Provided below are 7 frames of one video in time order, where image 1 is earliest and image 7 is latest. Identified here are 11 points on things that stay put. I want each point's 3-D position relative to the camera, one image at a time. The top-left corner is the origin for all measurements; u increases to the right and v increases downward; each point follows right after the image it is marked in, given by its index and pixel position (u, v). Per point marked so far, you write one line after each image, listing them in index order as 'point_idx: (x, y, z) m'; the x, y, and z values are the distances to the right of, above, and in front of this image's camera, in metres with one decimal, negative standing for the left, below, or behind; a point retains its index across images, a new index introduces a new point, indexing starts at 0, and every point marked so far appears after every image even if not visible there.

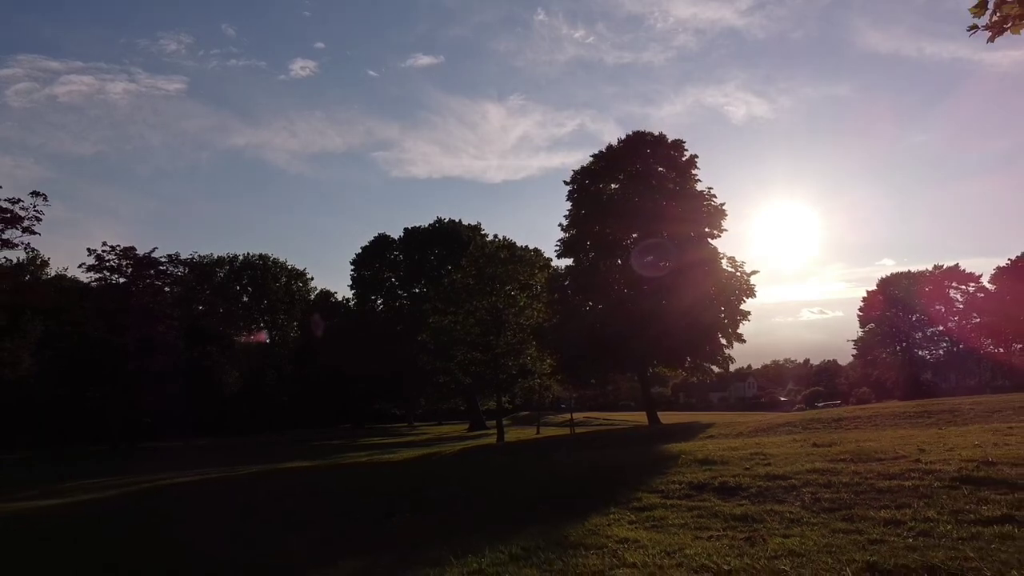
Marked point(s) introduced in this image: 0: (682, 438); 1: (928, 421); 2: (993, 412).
0: (+3.6, -3.3, +18.0) m
1: (+7.2, -2.4, +14.3) m
2: (+8.4, -2.2, +14.4) m
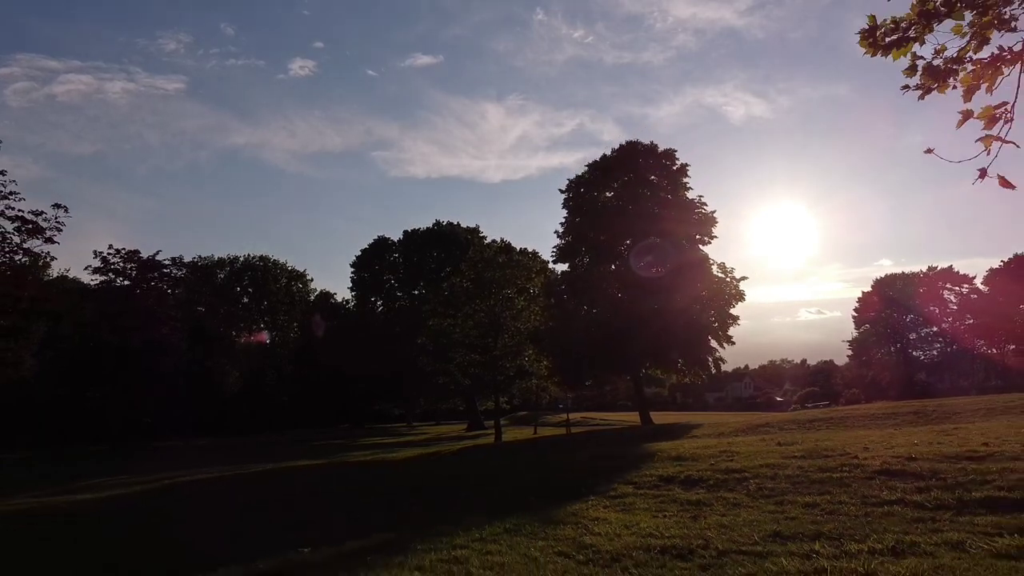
0: (+3.5, -3.5, +19.1) m
1: (+7.2, -2.5, +15.3) m
2: (+8.3, -2.4, +15.5) m
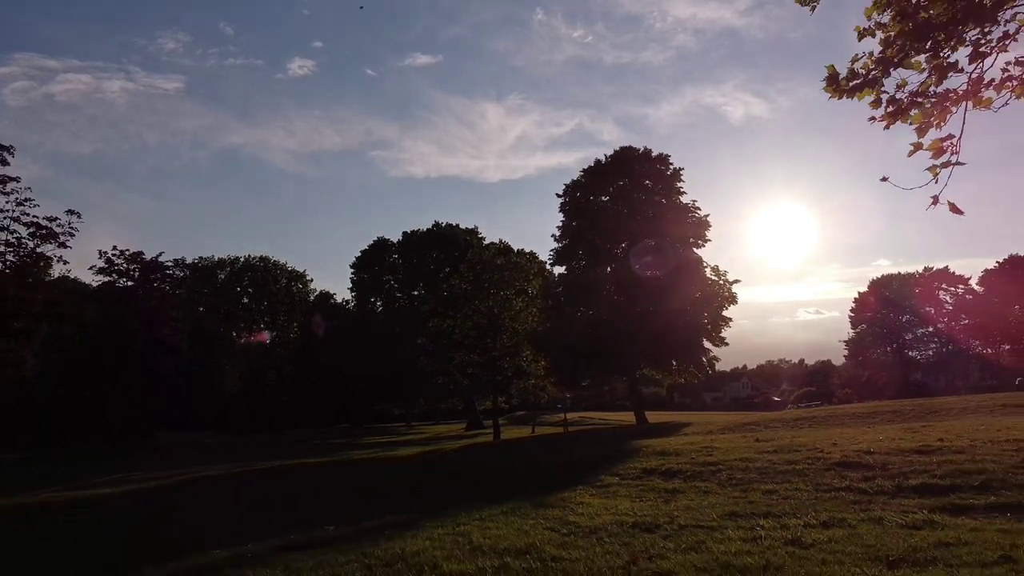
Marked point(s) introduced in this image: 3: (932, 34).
0: (+3.5, -3.6, +19.8) m
1: (+7.1, -2.6, +16.1) m
2: (+8.3, -2.5, +16.2) m
3: (+3.6, +2.2, +7.0) m
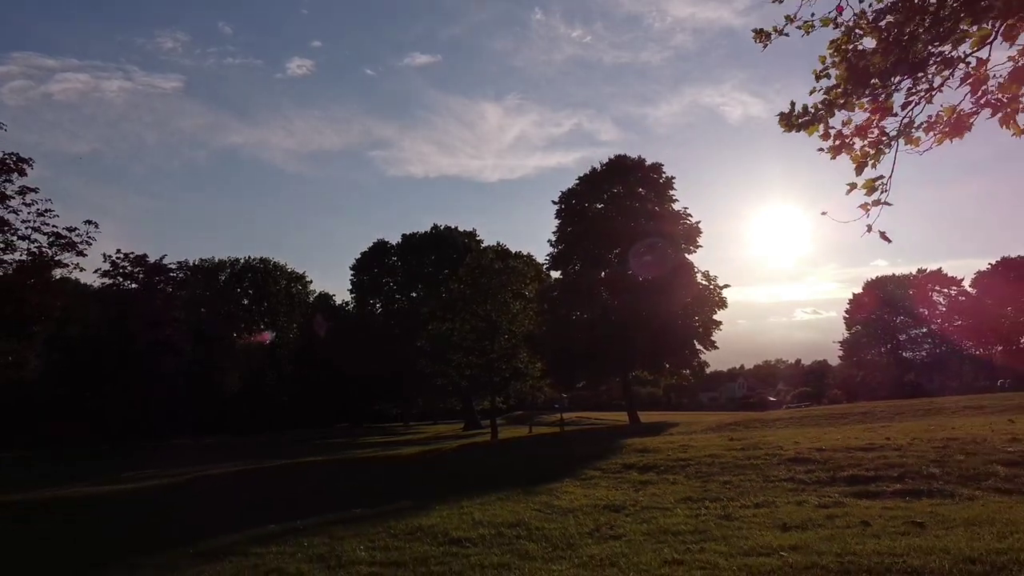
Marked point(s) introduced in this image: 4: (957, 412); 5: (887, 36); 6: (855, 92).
0: (+3.4, -3.8, +20.8) m
1: (+7.0, -2.8, +17.1) m
2: (+8.2, -2.7, +17.2) m
3: (+3.6, +2.1, +8.1) m
4: (+9.0, -2.5, +16.4) m
5: (+3.6, +2.5, +7.7) m
6: (+3.5, +2.0, +8.2) m
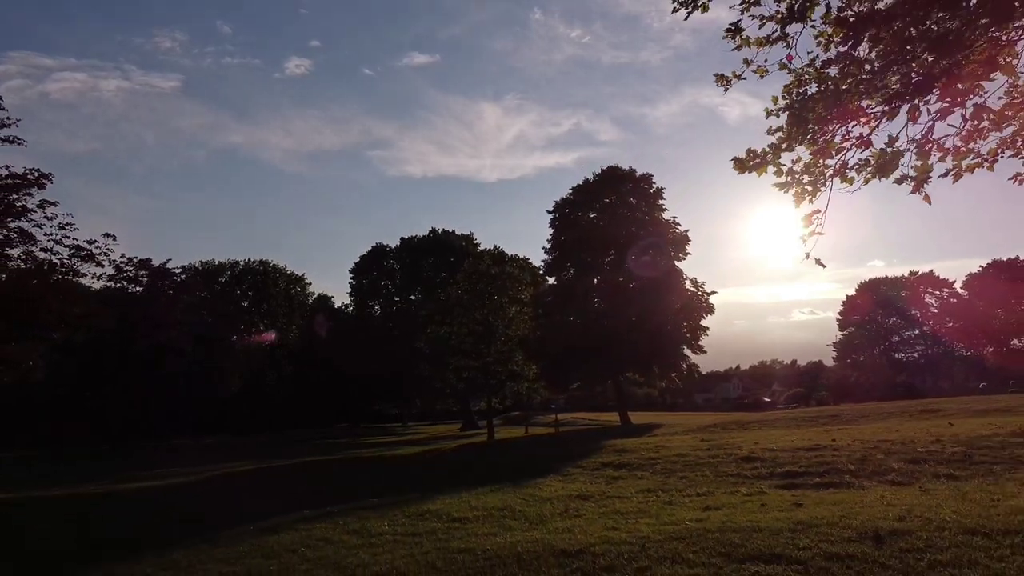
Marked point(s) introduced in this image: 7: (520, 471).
0: (+3.2, -4.0, +22.1) m
1: (+6.9, -3.1, +18.3) m
2: (+8.1, -2.9, +18.5) m
3: (+3.5, +1.8, +9.3) m
4: (+8.9, -2.8, +17.6) m
5: (+3.5, +2.2, +9.0) m
6: (+3.4, +1.7, +9.5) m
7: (+0.2, -4.1, +17.6) m
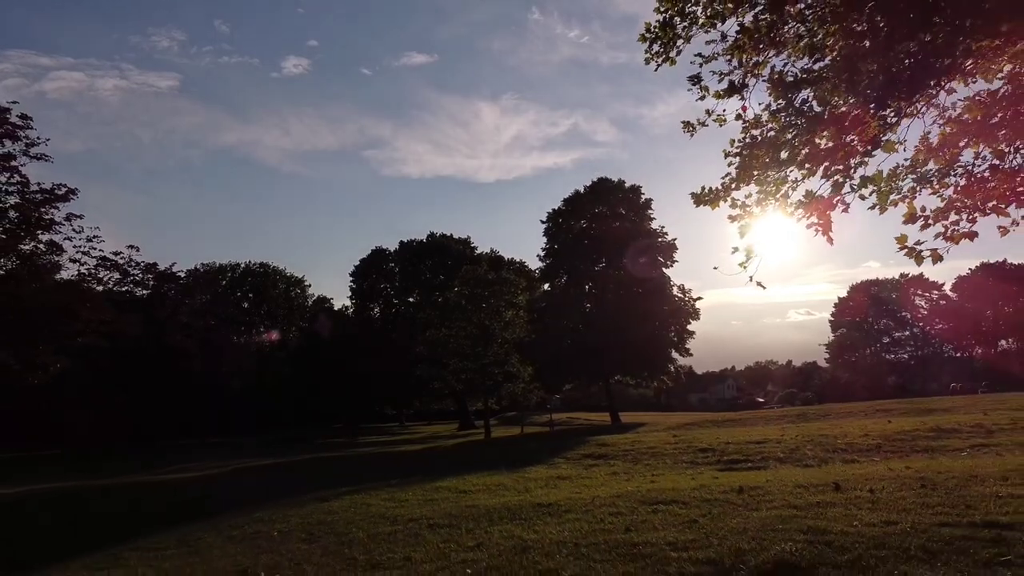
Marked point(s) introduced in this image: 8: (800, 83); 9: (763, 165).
0: (+3.1, -4.3, +23.8) m
1: (+6.8, -3.3, +20.1) m
2: (+7.9, -3.2, +20.2) m
3: (+3.4, +1.6, +11.0) m
4: (+8.8, -3.0, +19.4) m
5: (+3.4, +2.0, +10.7) m
6: (+3.3, +1.5, +11.2) m
7: (+0.1, -4.3, +19.3) m
8: (+3.6, +2.6, +10.0) m
9: (+3.4, +1.6, +10.9) m
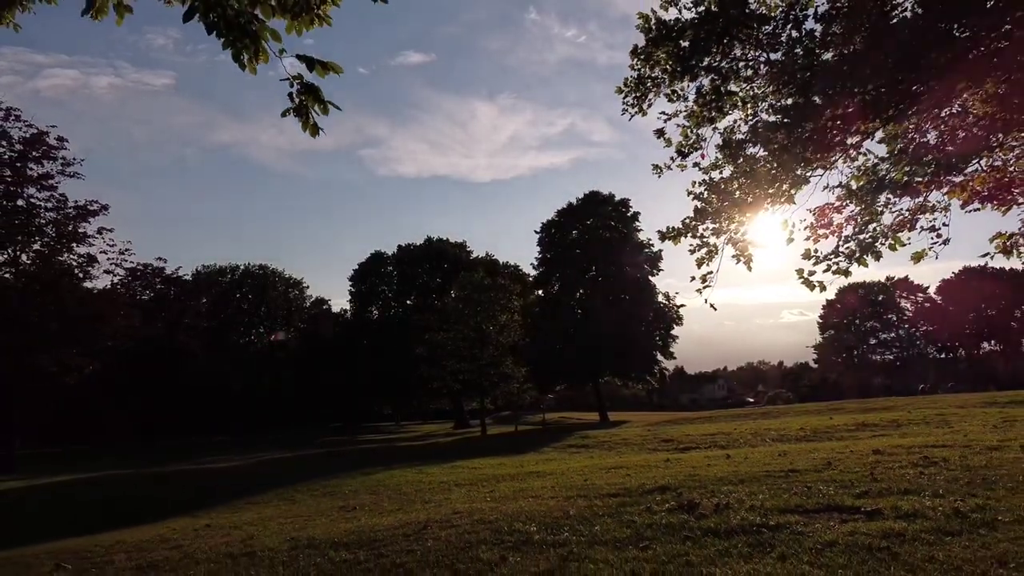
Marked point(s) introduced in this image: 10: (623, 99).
0: (+3.0, -4.6, +26.1) m
1: (+6.7, -3.6, +22.4) m
2: (+7.8, -3.5, +22.5) m
3: (+3.3, +1.3, +13.3) m
4: (+8.7, -3.3, +21.7) m
5: (+3.4, +1.7, +13.0) m
6: (+3.2, +1.2, +13.5) m
7: (0.0, -4.6, +21.6) m
8: (+3.6, +2.2, +12.3) m
9: (+3.4, +1.3, +13.2) m
10: (+1.8, +3.1, +13.4) m
